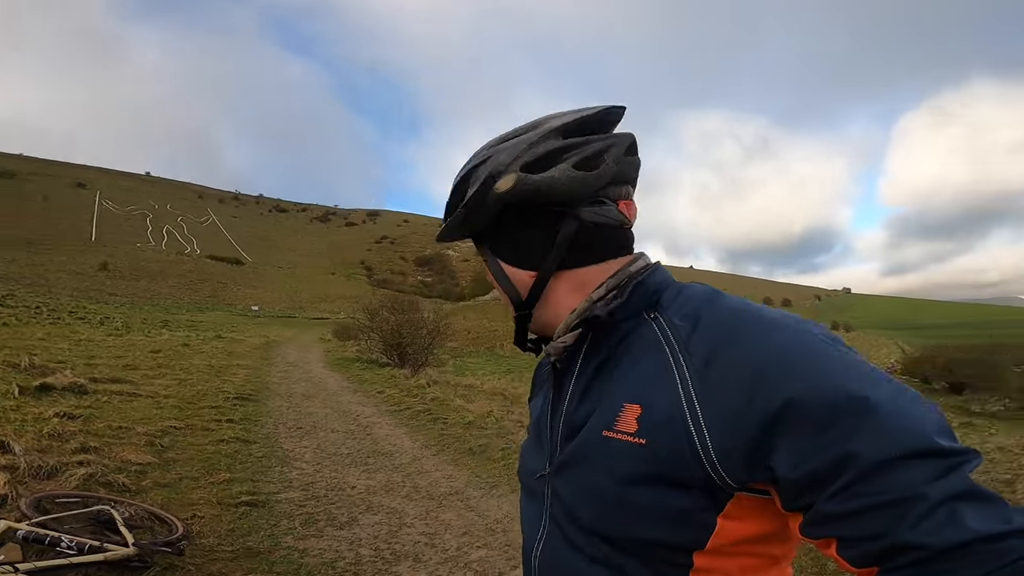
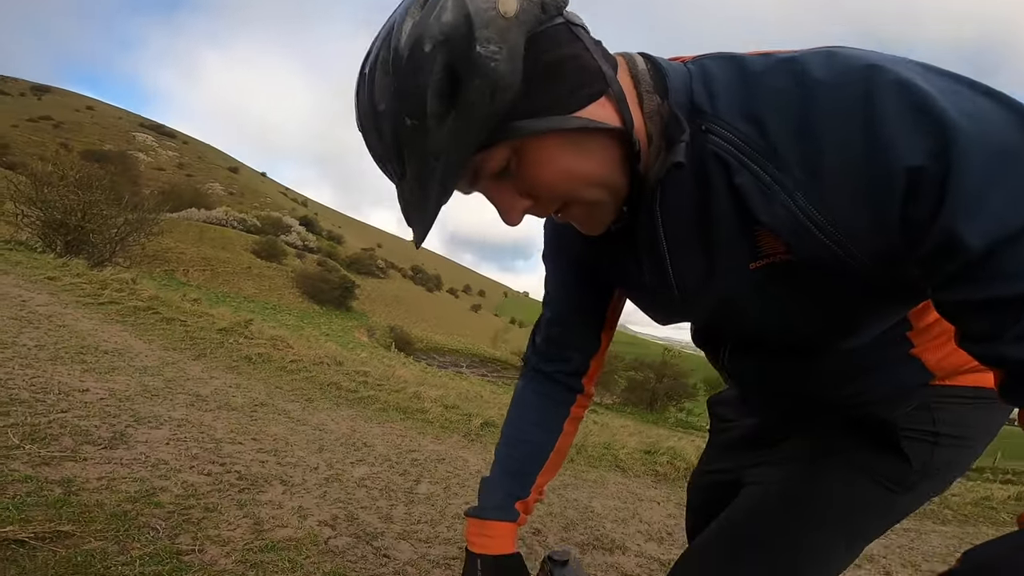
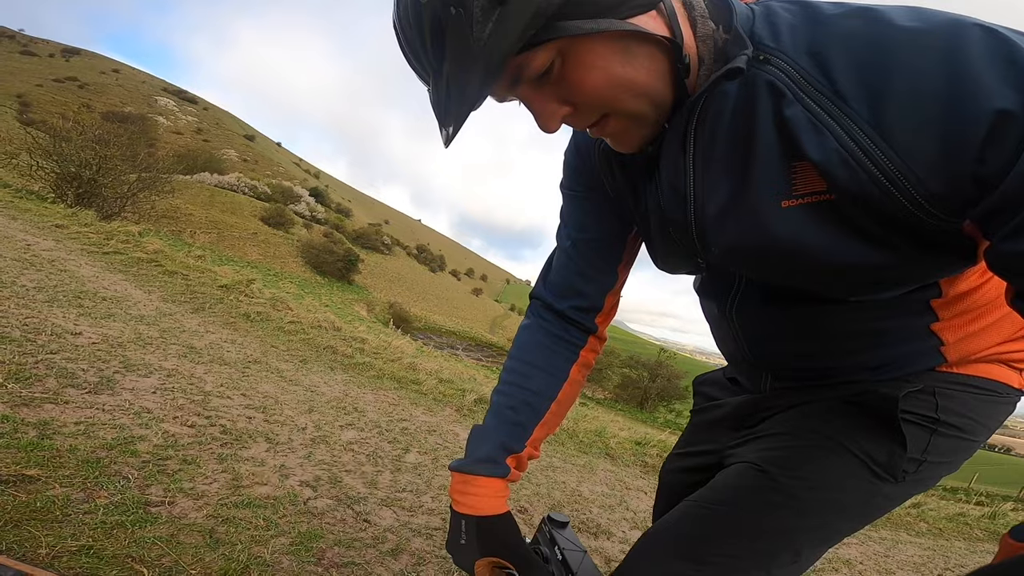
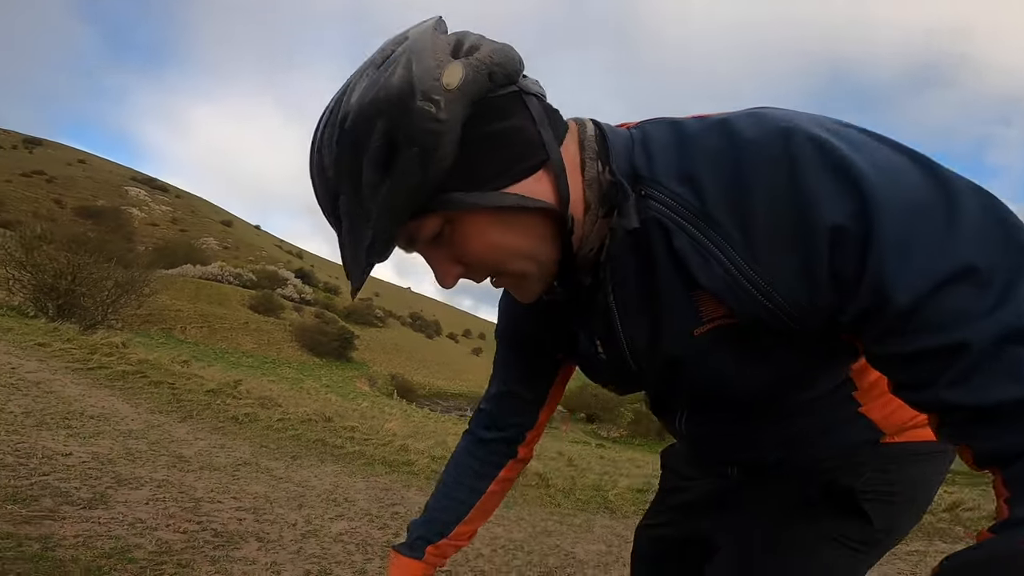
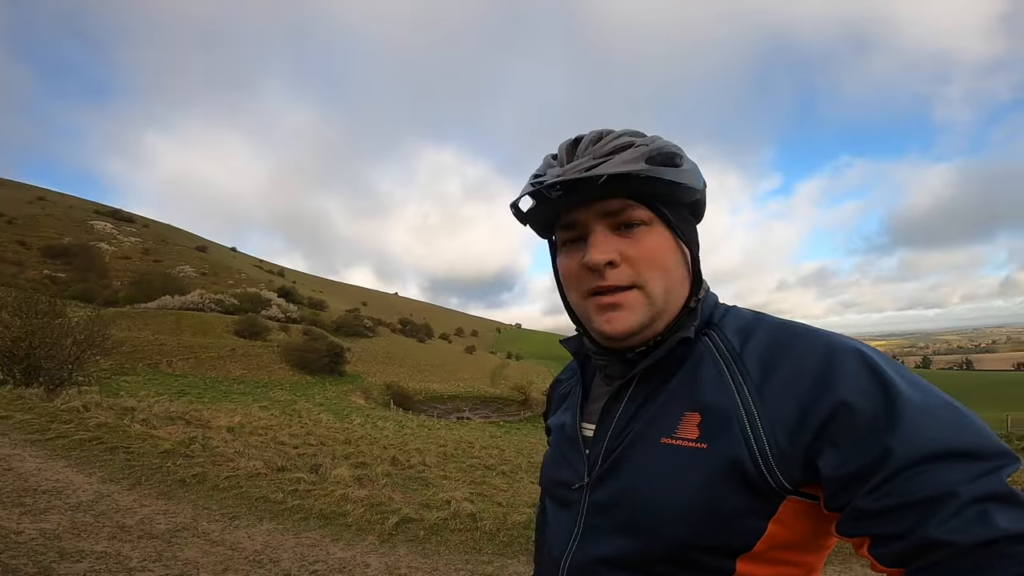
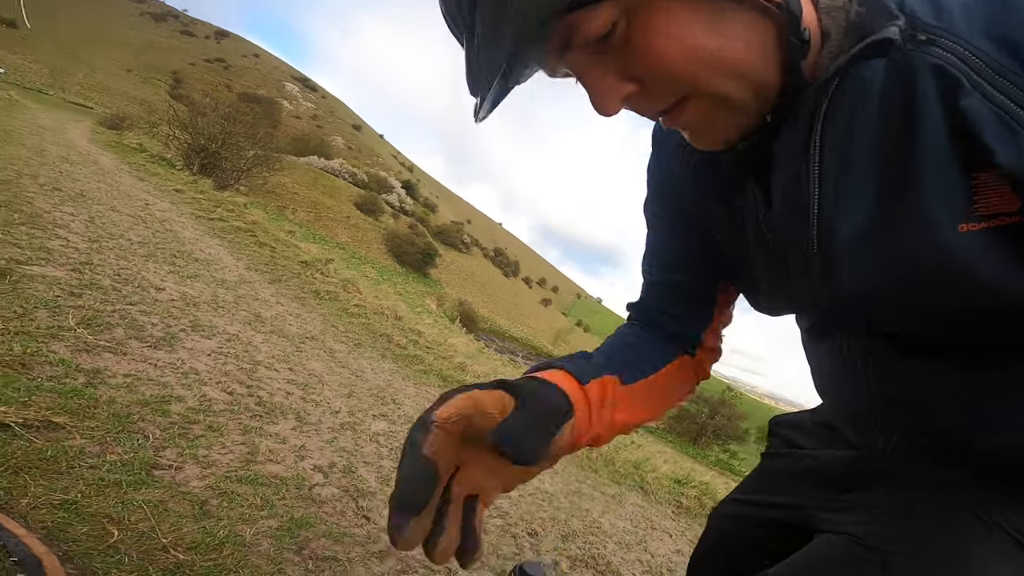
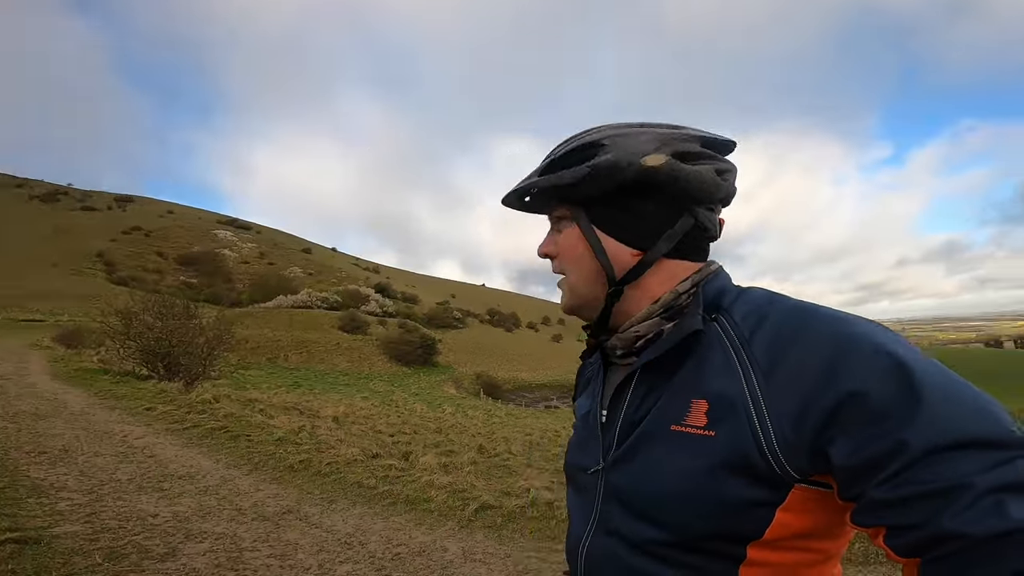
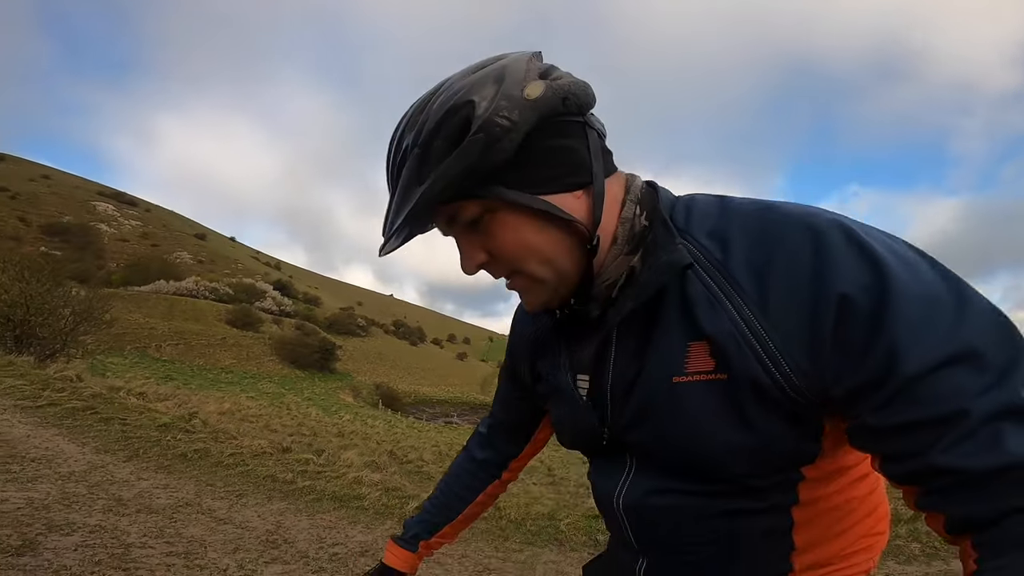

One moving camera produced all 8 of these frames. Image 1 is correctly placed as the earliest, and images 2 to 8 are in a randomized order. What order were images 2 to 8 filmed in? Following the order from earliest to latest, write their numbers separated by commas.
7, 5, 8, 4, 2, 3, 6
